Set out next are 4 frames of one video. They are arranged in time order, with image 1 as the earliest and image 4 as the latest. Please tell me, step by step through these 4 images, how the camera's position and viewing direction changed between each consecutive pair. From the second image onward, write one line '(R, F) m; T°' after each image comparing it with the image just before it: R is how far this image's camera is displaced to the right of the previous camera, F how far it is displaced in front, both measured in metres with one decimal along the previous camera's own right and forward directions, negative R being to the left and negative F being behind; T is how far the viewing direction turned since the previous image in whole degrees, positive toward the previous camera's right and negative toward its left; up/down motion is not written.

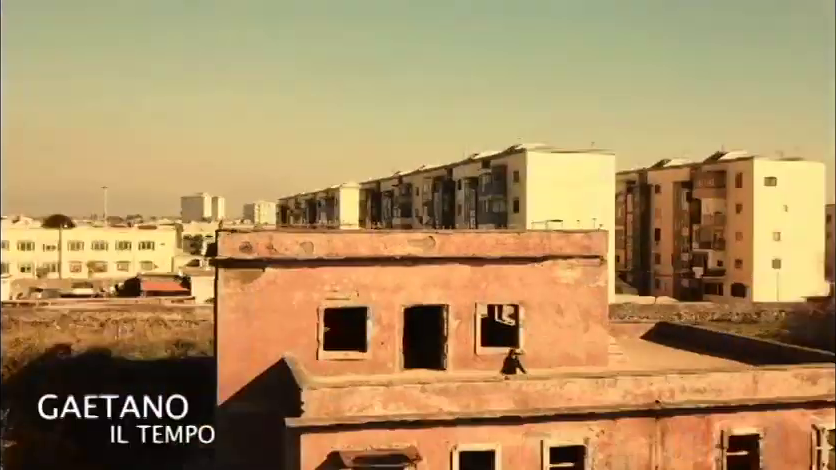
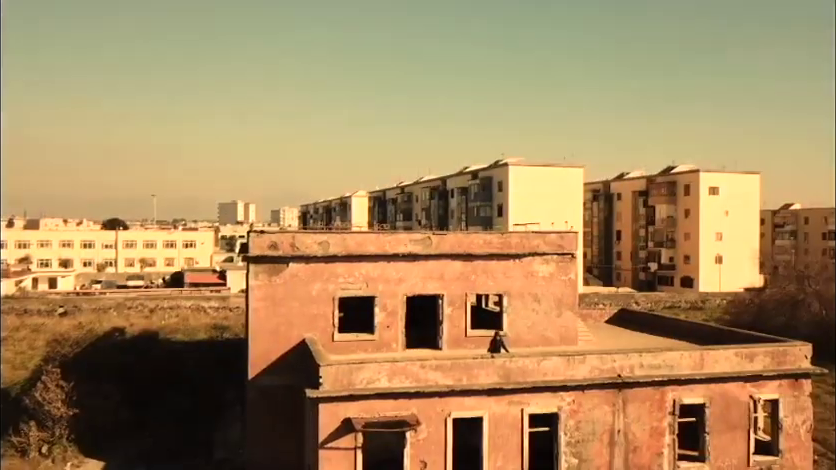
(-0.1, -2.4) m; 0°
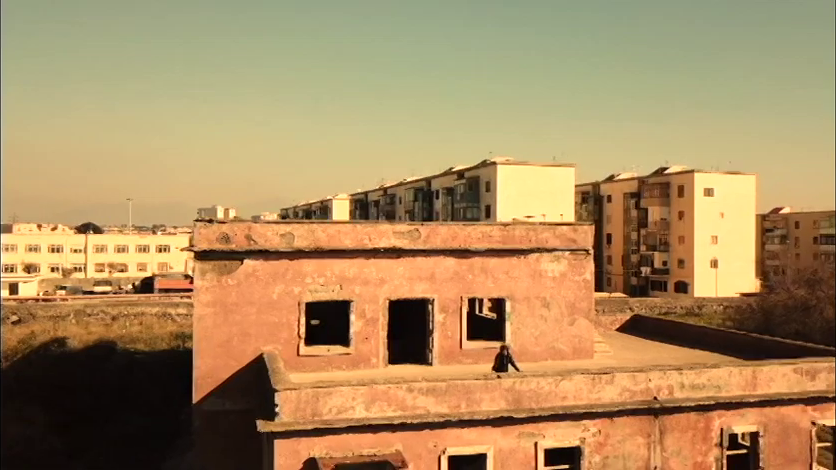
(-0.1, +3.1) m; +1°
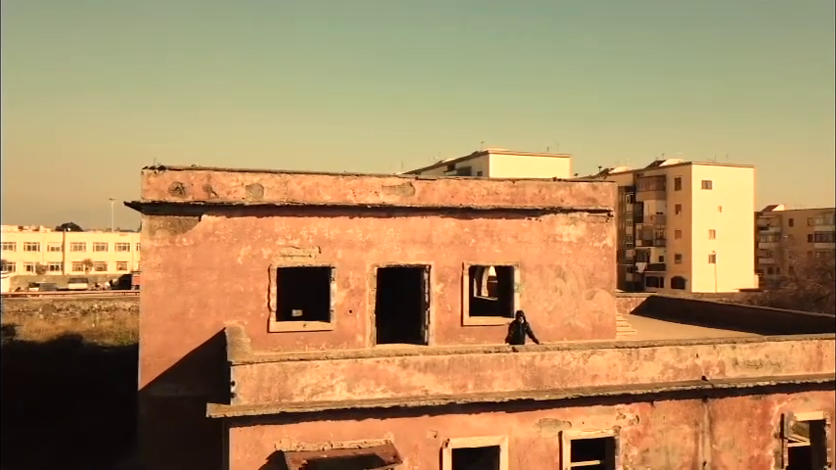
(-0.1, +2.3) m; +1°
